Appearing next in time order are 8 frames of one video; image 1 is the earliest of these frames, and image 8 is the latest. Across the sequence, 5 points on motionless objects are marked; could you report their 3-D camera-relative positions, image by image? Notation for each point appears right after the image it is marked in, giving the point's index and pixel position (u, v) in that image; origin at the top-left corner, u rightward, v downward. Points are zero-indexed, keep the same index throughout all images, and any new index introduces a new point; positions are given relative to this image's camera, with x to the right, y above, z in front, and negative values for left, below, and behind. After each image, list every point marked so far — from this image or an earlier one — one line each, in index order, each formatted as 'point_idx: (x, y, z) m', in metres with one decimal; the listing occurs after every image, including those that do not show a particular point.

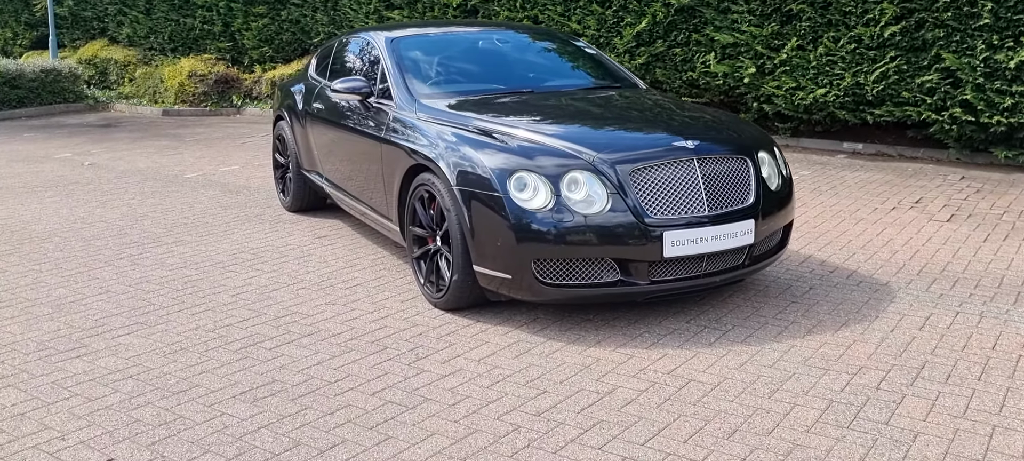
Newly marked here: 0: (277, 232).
0: (-1.7, 0.0, +6.0) m
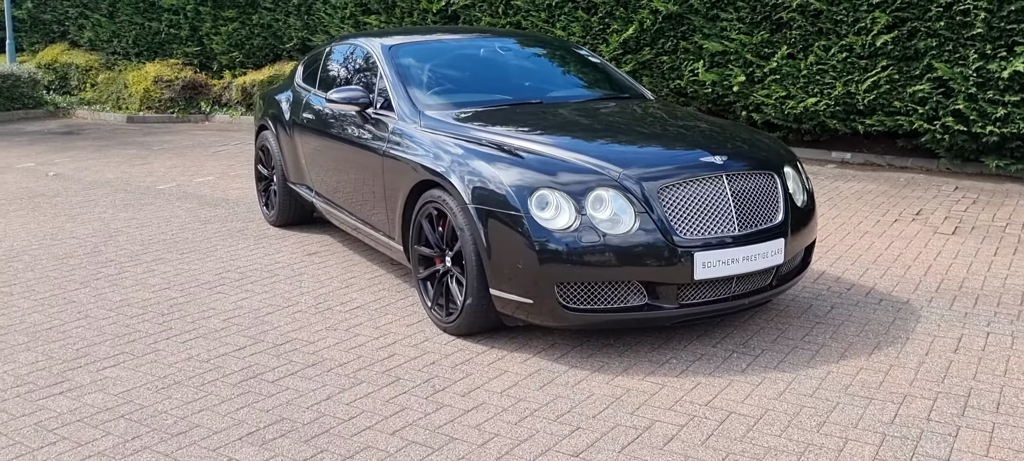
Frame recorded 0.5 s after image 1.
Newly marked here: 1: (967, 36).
0: (-1.7, -0.1, +5.7) m
1: (+4.2, +1.8, +7.8) m
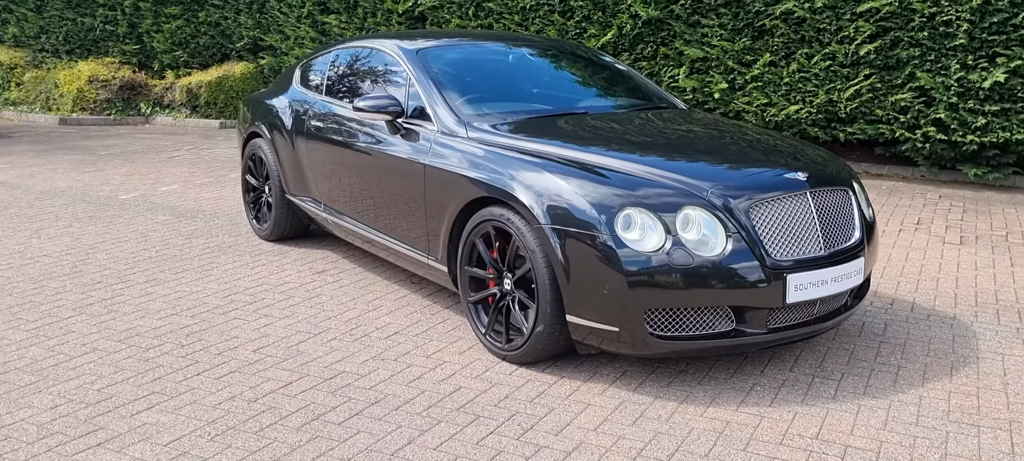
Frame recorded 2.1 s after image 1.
0: (-1.5, -0.2, +5.3) m
1: (+4.1, +1.7, +7.9) m
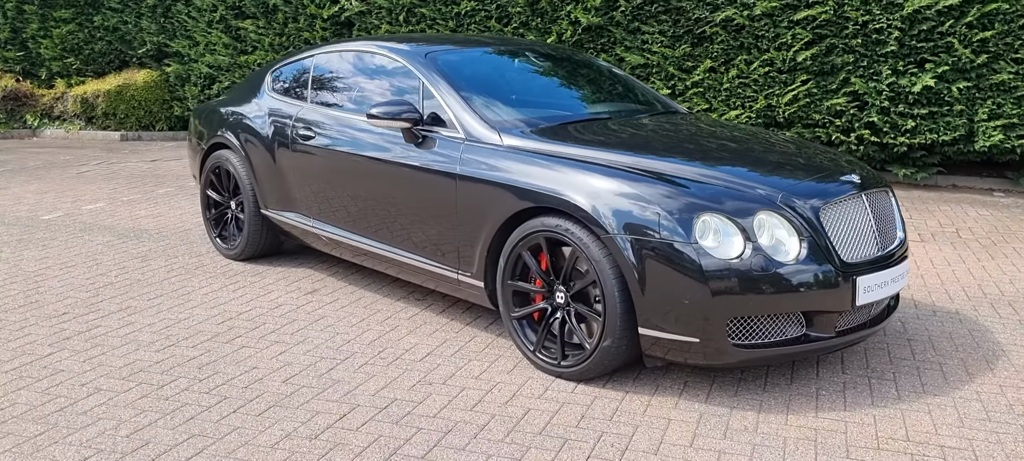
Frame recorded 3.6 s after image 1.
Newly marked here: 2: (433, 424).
0: (-1.5, -0.3, +4.9) m
1: (+3.6, +1.7, +8.3) m
2: (-0.3, -0.7, +3.2) m
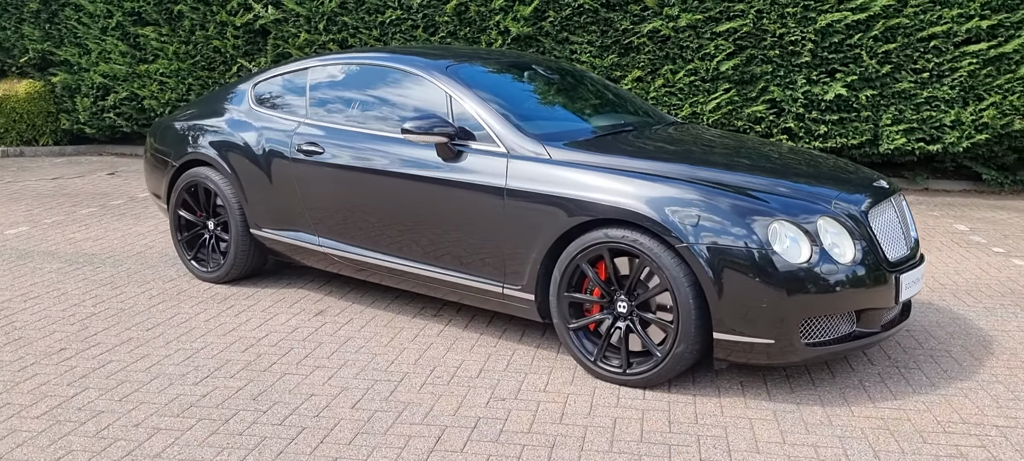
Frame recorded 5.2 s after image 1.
0: (-1.4, -0.5, +4.7) m
1: (+3.0, +1.7, +8.9) m
2: (+0.1, -0.8, +3.2) m
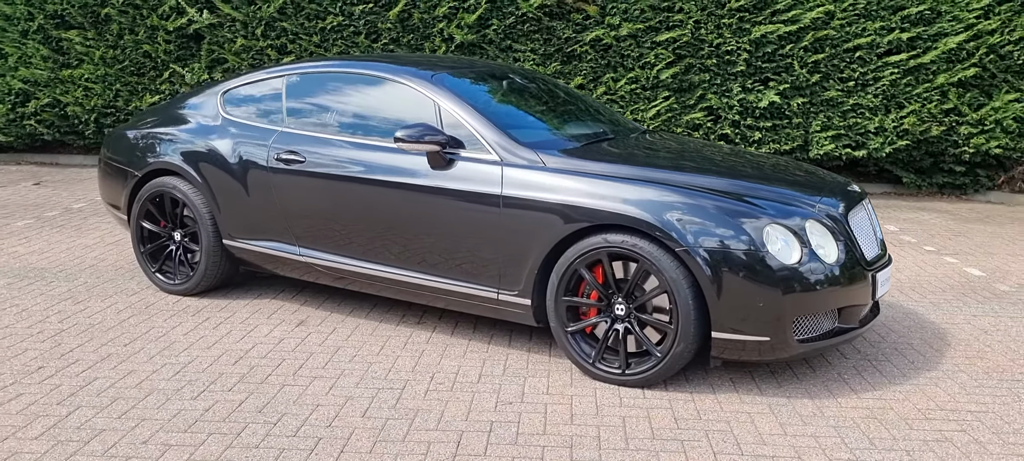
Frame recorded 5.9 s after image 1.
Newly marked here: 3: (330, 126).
0: (-1.5, -0.5, +4.6) m
1: (+2.4, +1.7, +9.3) m
2: (+0.1, -0.8, +3.2) m
3: (-1.0, +0.6, +4.6) m
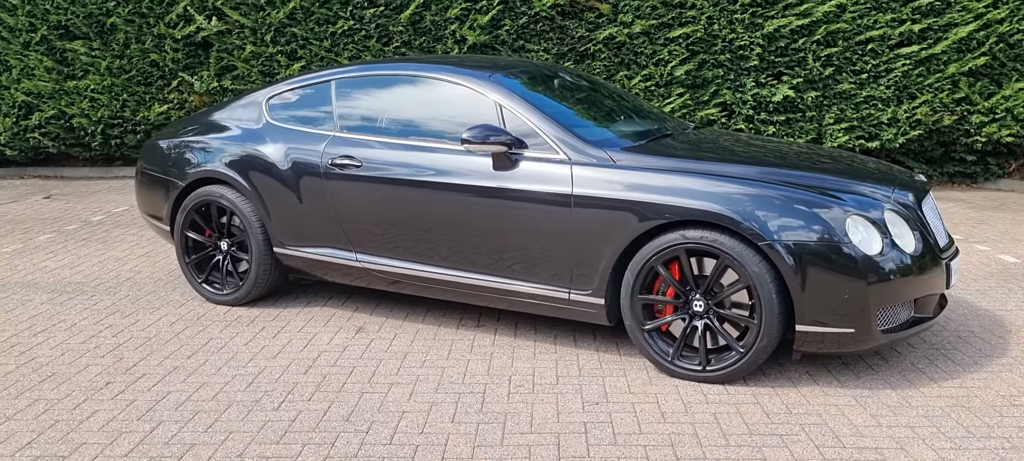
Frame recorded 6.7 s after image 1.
0: (-1.2, -0.5, +4.5) m
1: (+2.5, +1.8, +9.3) m
2: (+0.5, -0.8, +3.2) m
3: (-0.7, +0.5, +4.6) m
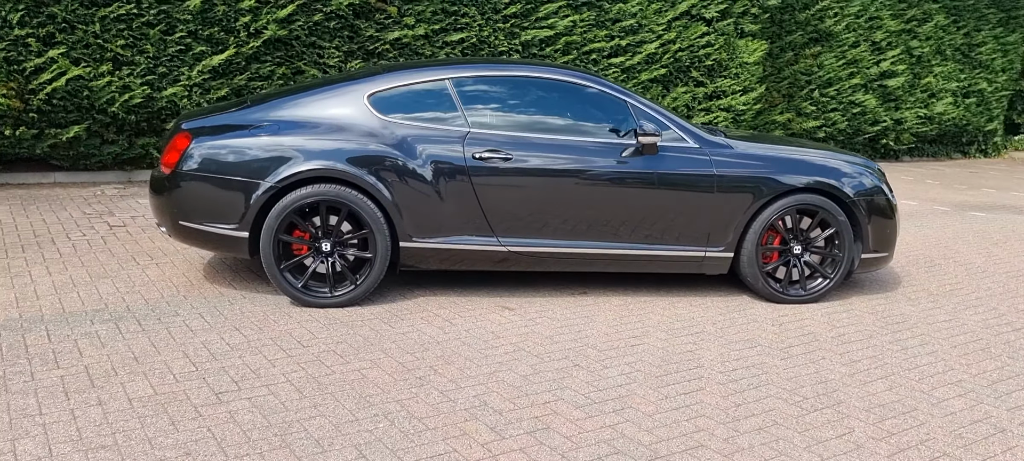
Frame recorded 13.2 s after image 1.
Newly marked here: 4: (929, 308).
0: (-0.4, -0.5, +4.9) m
1: (+0.8, +2.0, +10.8) m
2: (+1.7, -0.6, +4.4) m
3: (0.0, +0.6, +5.2) m
4: (+2.8, -0.3, +5.5) m
